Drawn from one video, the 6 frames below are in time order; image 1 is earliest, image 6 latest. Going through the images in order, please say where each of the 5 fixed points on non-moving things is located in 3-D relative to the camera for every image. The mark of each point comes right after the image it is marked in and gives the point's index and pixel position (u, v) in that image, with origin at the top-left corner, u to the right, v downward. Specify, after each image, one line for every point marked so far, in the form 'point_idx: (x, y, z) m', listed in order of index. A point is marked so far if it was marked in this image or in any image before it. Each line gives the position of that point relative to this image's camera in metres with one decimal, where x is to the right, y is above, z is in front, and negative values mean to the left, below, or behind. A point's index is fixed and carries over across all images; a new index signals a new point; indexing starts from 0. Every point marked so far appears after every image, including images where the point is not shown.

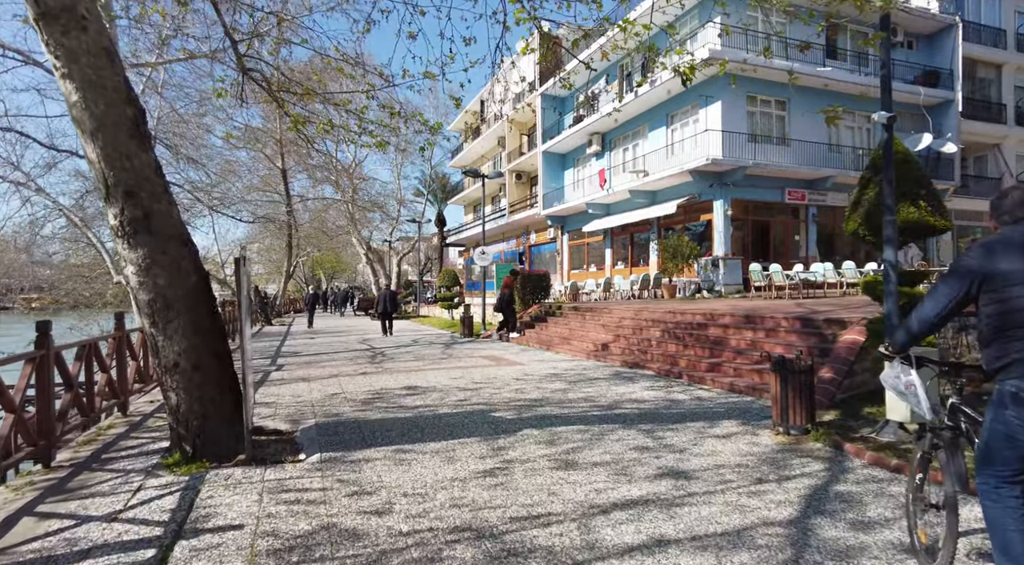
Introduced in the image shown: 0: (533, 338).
0: (+0.4, -1.2, +13.9) m
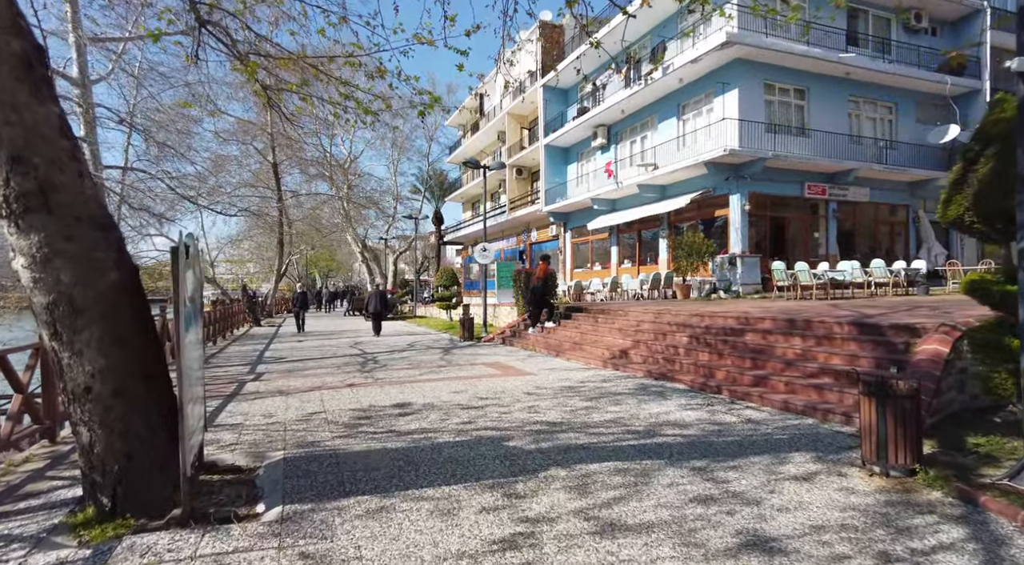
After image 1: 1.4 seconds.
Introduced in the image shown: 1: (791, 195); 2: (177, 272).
0: (+0.5, -1.1, +12.7) m
1: (+7.8, +2.4, +18.9) m
2: (-2.0, +0.1, +4.0) m
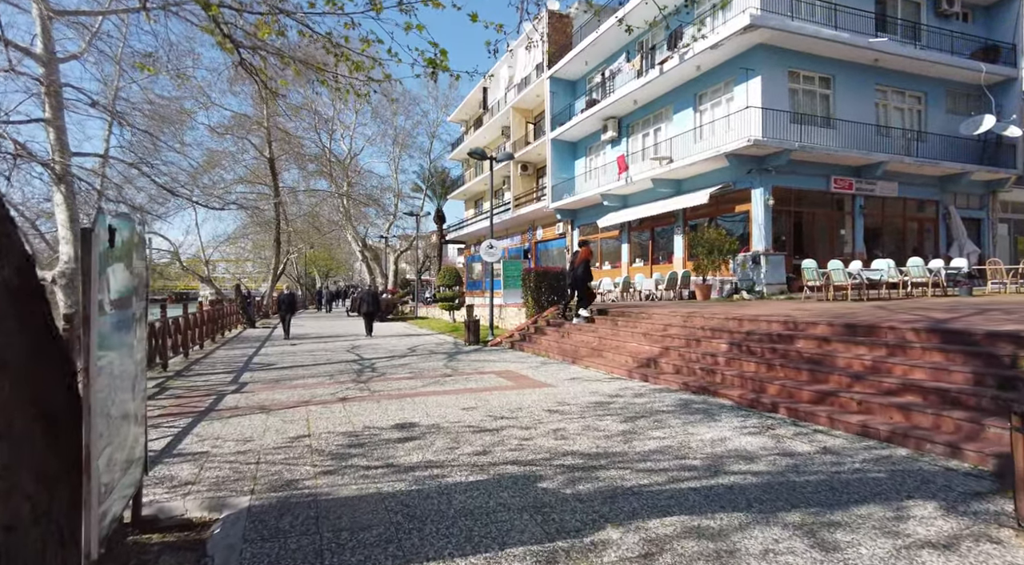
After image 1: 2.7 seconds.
0: (+0.7, -1.1, +11.6) m
1: (+8.0, +2.4, +17.8) m
2: (-1.8, +0.1, +2.9) m
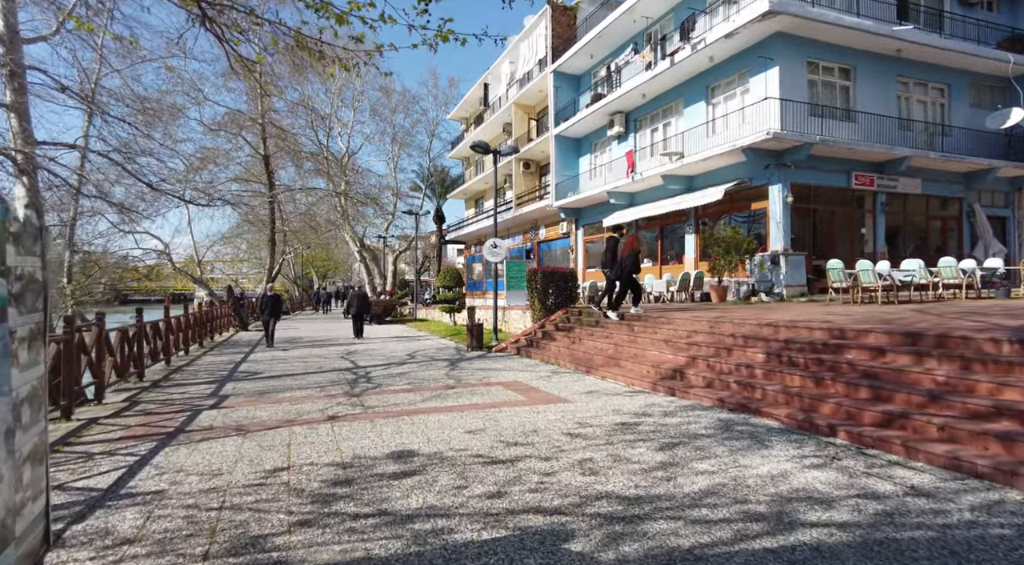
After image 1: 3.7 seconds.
0: (+0.8, -1.2, +10.7) m
1: (+8.1, +2.4, +16.9) m
2: (-1.7, 0.0, +2.0) m
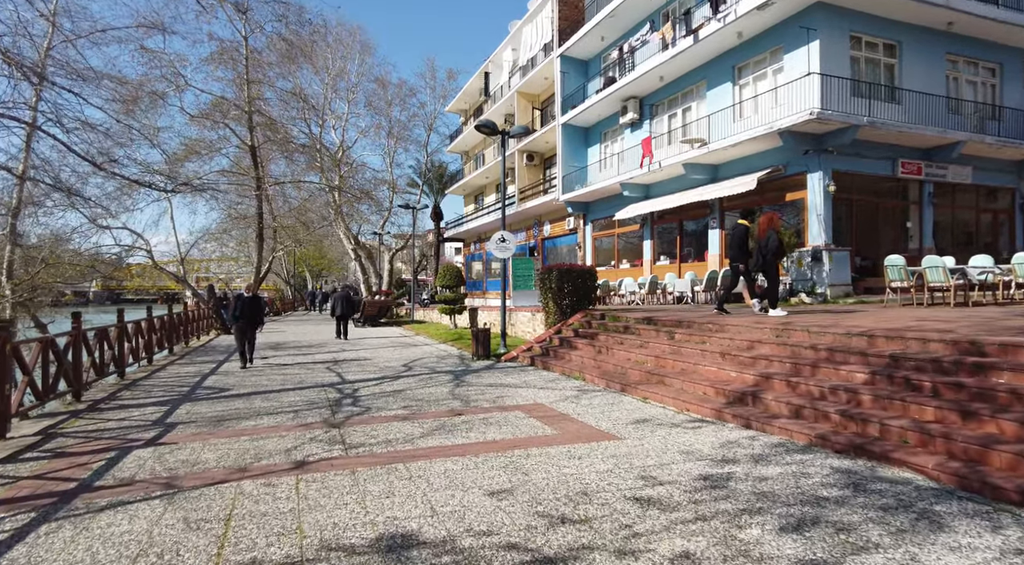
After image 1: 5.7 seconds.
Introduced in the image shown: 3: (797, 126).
0: (+1.1, -1.1, +8.9) m
1: (+8.3, +2.4, +15.2) m
2: (-1.4, +0.1, +0.3) m
3: (+5.9, +3.2, +14.0) m
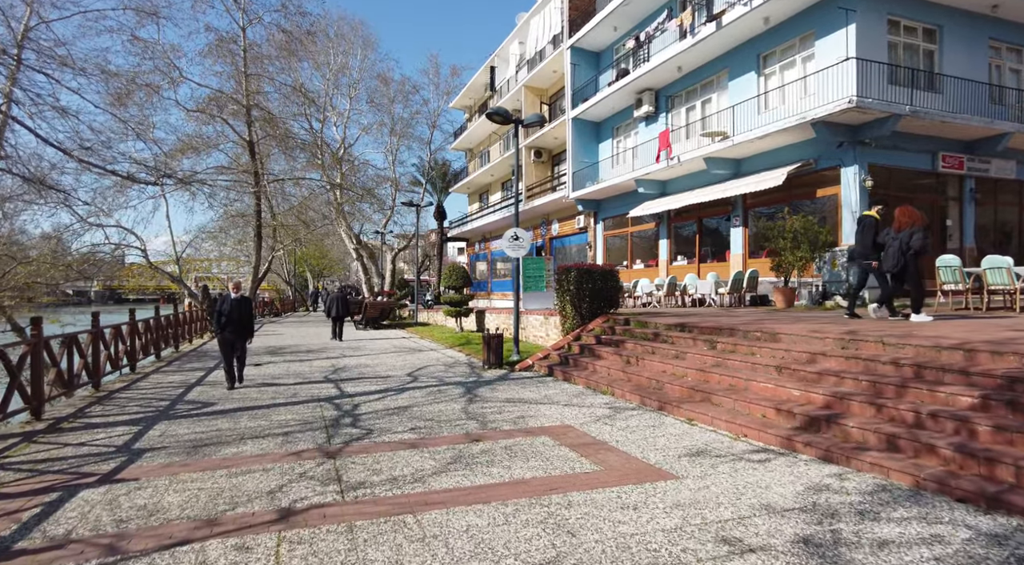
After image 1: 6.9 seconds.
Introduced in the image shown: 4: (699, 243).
0: (+1.3, -1.2, +7.9) m
1: (+8.6, +2.4, +14.2) m
2: (-1.2, 0.0, -0.7) m
3: (+6.1, +3.2, +12.9) m
4: (+5.0, +1.0, +18.1) m
